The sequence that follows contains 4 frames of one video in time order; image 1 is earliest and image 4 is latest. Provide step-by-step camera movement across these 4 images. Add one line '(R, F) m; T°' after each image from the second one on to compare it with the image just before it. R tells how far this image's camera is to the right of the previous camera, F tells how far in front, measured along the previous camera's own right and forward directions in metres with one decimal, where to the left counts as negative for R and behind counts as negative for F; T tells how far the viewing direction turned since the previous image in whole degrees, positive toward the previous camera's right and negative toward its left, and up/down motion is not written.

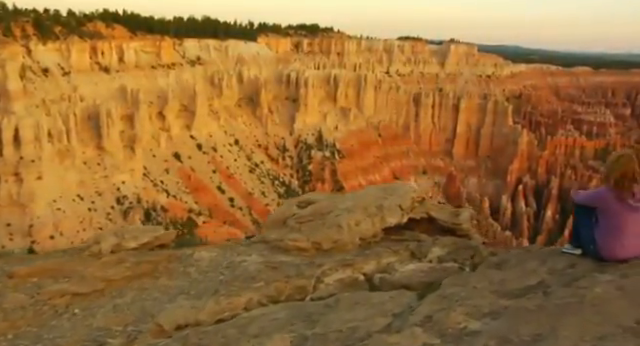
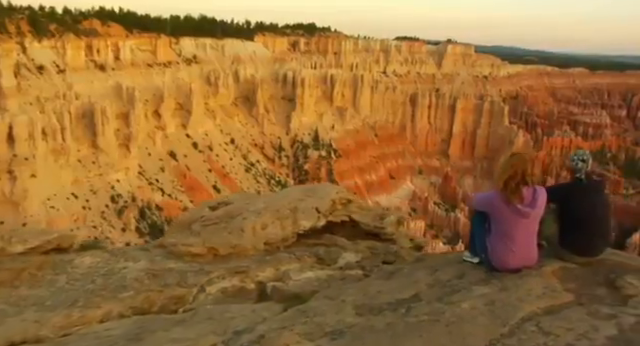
(+1.0, +0.4) m; +1°
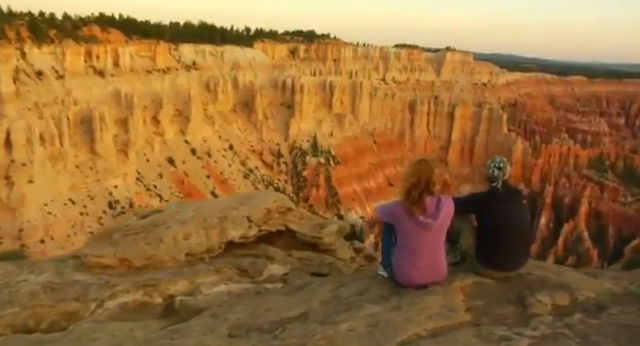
(+0.7, +0.3) m; 0°
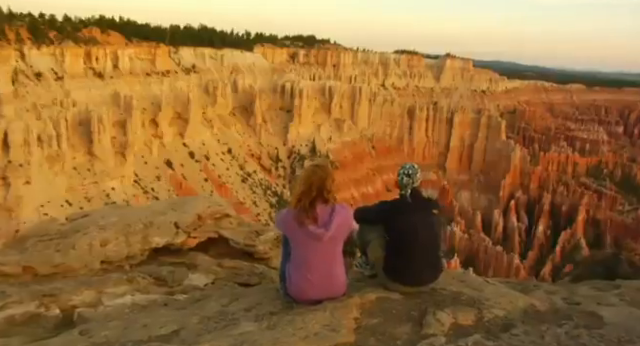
(+0.7, +0.3) m; 0°
